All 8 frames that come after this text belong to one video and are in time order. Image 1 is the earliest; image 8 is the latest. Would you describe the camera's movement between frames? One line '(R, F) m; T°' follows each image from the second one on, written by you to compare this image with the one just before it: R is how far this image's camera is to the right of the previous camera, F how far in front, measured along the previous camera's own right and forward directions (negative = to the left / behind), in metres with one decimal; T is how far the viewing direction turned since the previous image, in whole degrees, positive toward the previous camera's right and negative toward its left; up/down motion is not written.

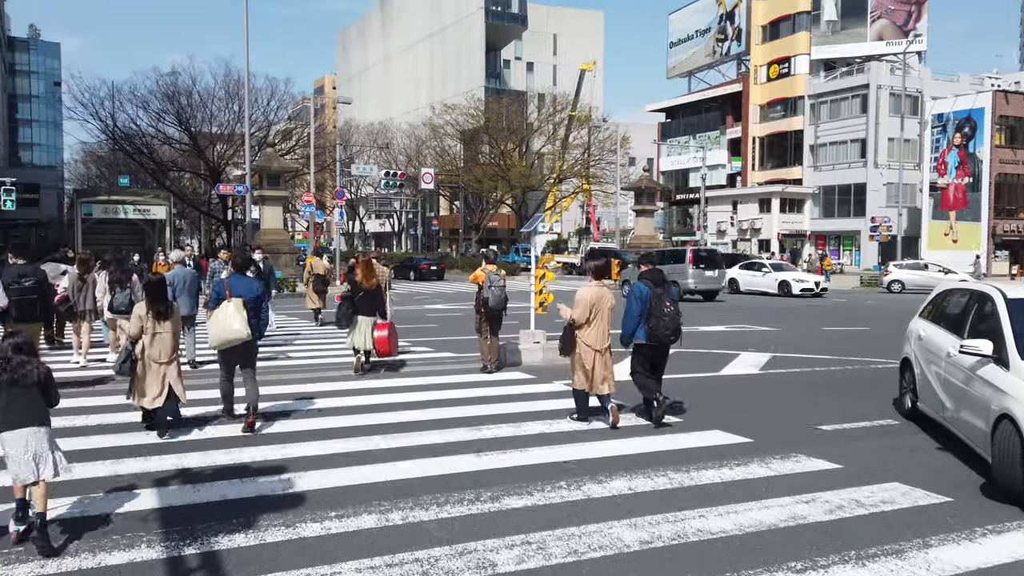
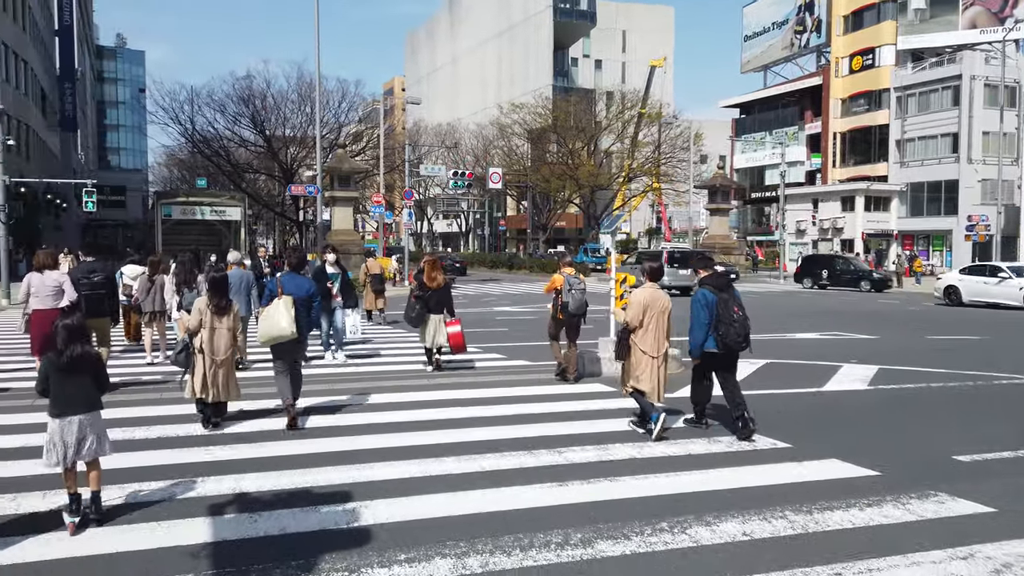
(-0.2, +0.7) m; -5°
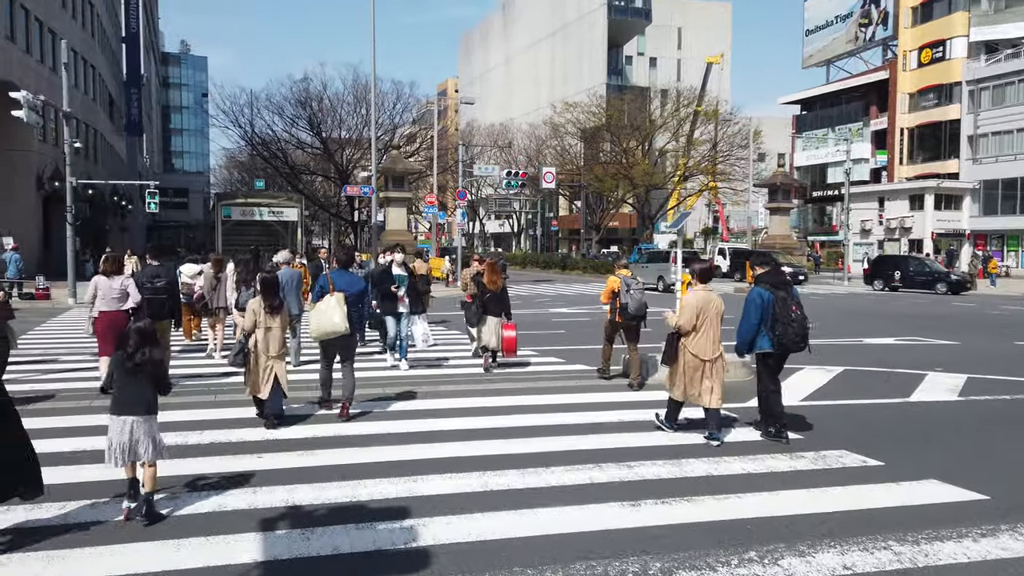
(-0.1, +0.4) m; -4°
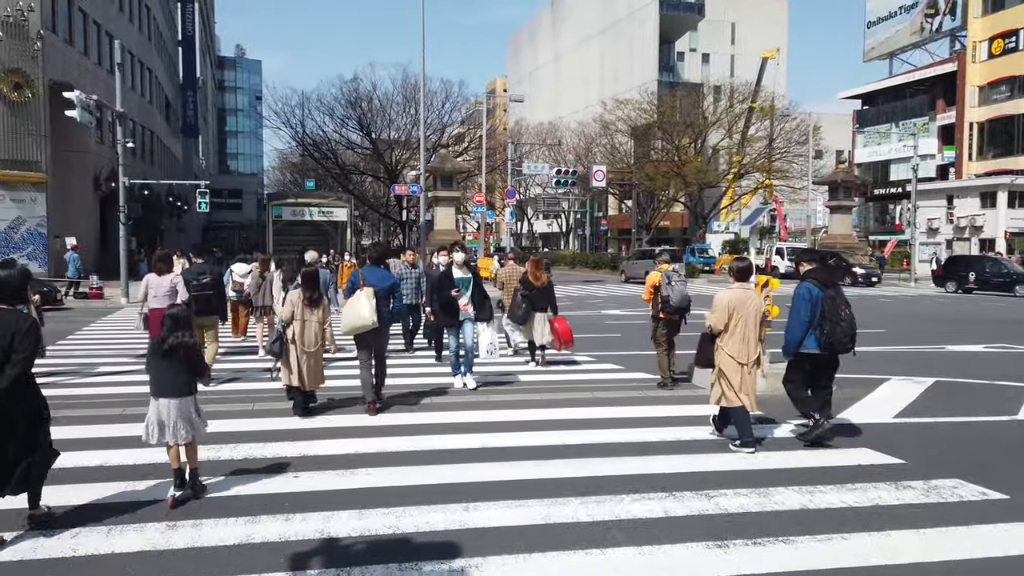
(-0.1, +0.7) m; -4°
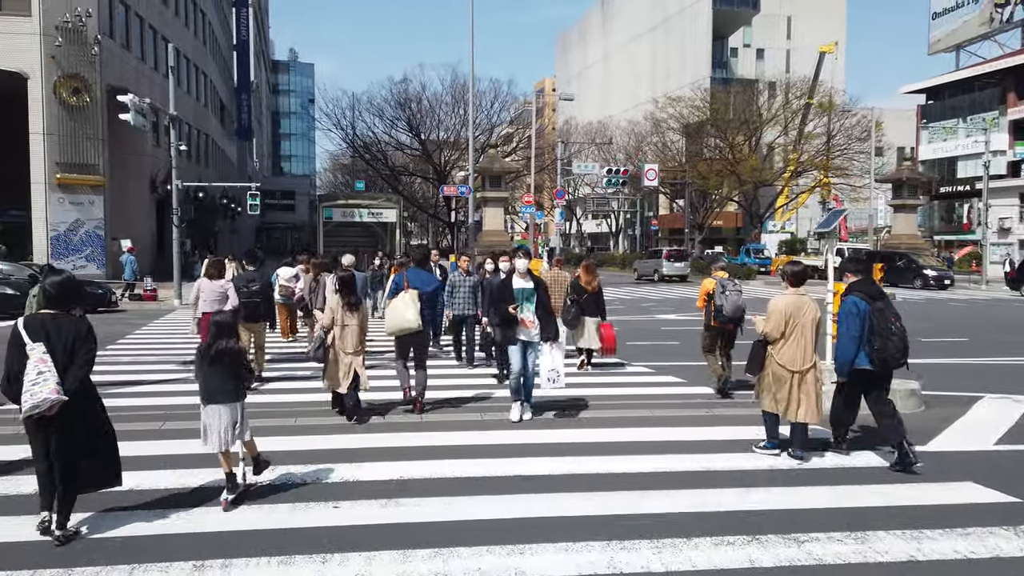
(-0.1, +0.5) m; -4°
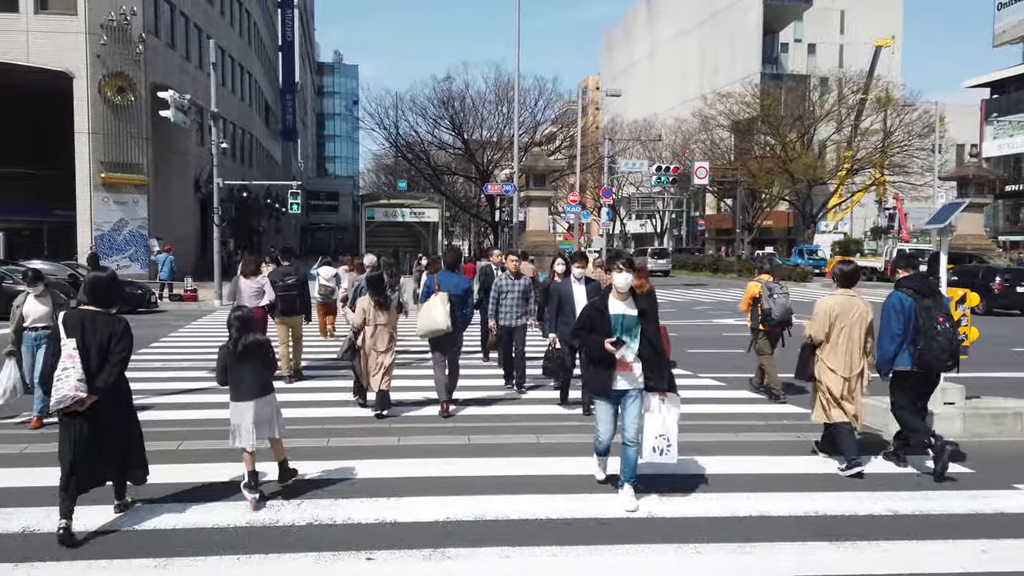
(-0.2, +0.9) m; -3°
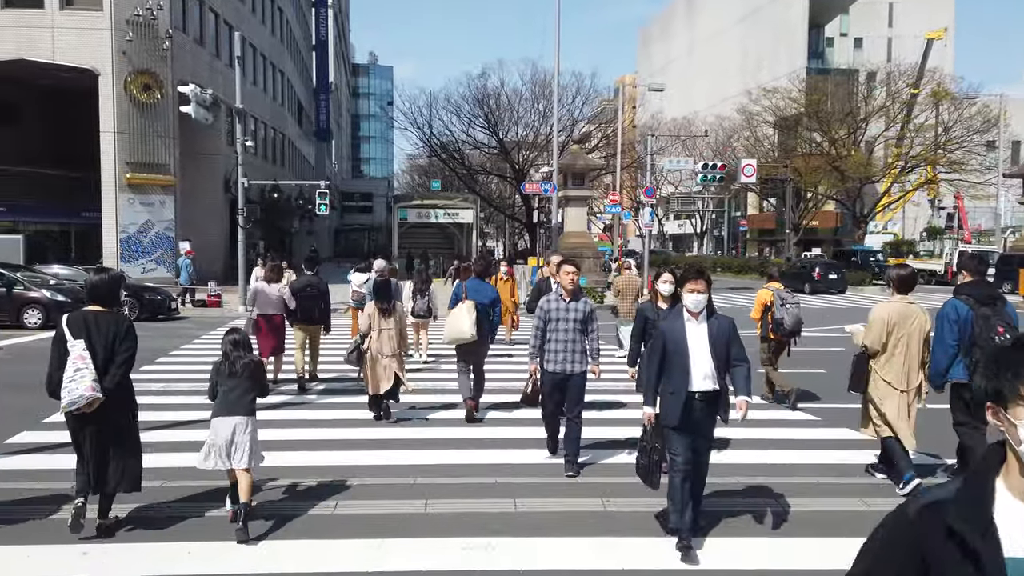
(-0.2, +1.4) m; -3°
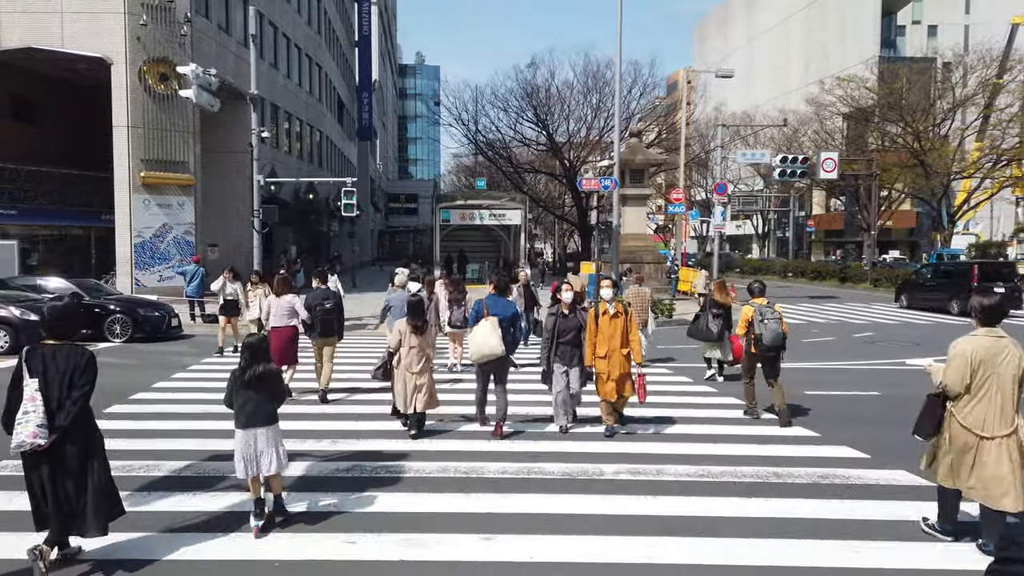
(-0.2, +3.1) m; -4°
